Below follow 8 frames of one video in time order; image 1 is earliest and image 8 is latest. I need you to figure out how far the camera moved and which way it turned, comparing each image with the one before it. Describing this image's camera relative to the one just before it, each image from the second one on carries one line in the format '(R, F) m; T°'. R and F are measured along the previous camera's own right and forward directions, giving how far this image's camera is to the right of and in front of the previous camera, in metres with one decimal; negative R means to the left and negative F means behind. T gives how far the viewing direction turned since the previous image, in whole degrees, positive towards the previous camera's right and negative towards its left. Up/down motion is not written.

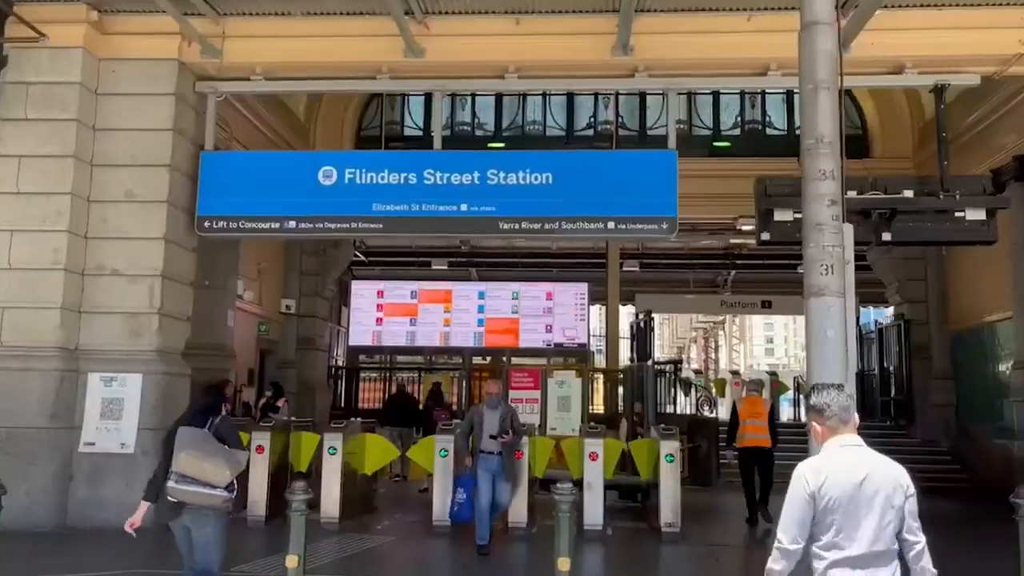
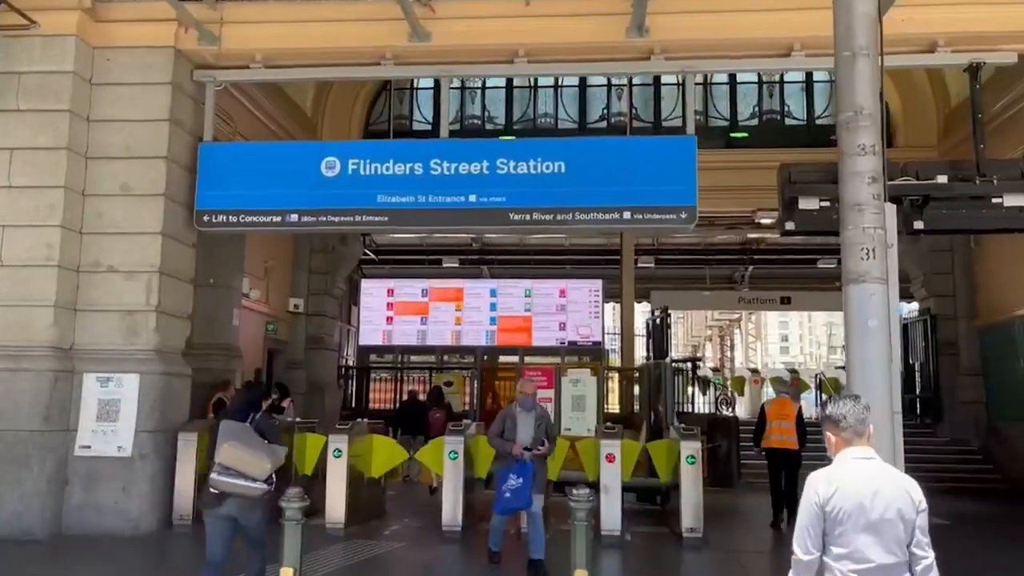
(0.0, +0.4) m; -1°
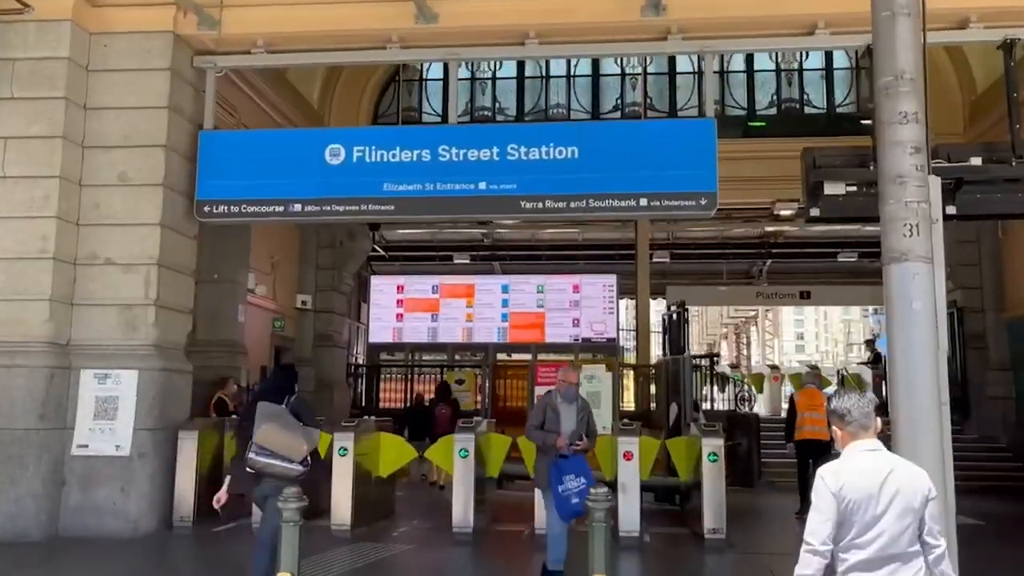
(0.0, +0.3) m; -1°
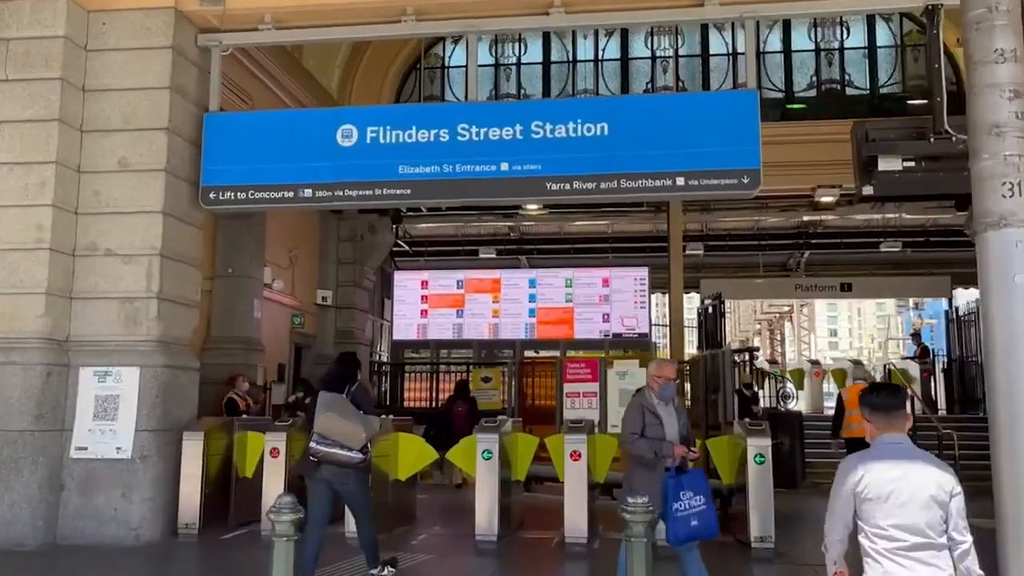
(0.0, +0.6) m; -2°
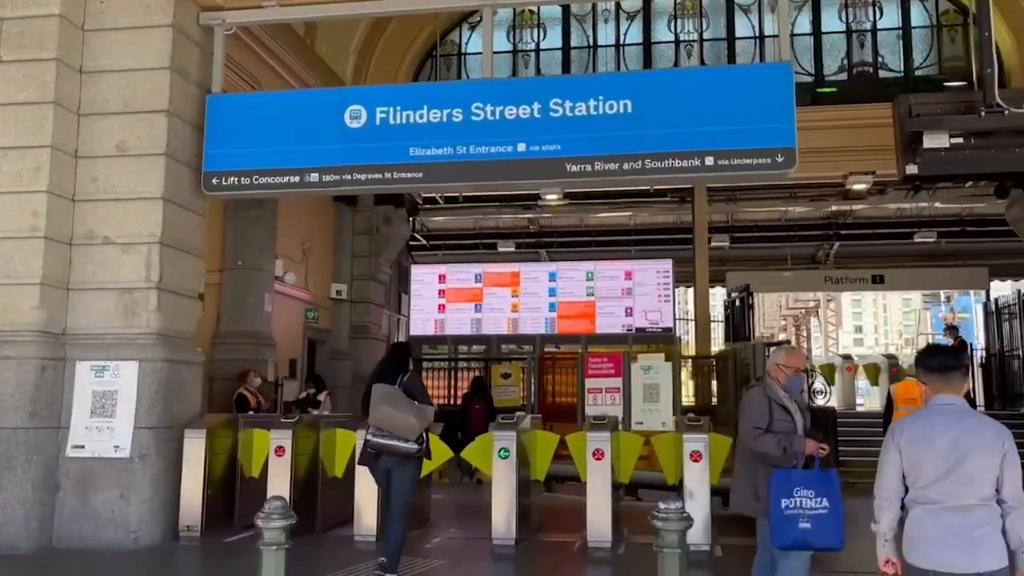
(0.0, +0.4) m; -1°
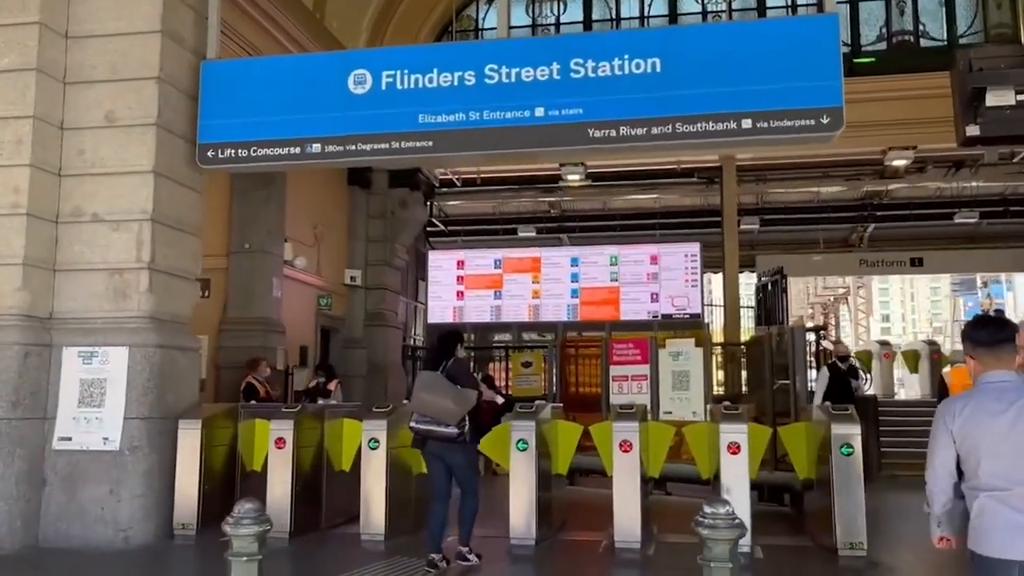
(0.0, +0.6) m; -1°
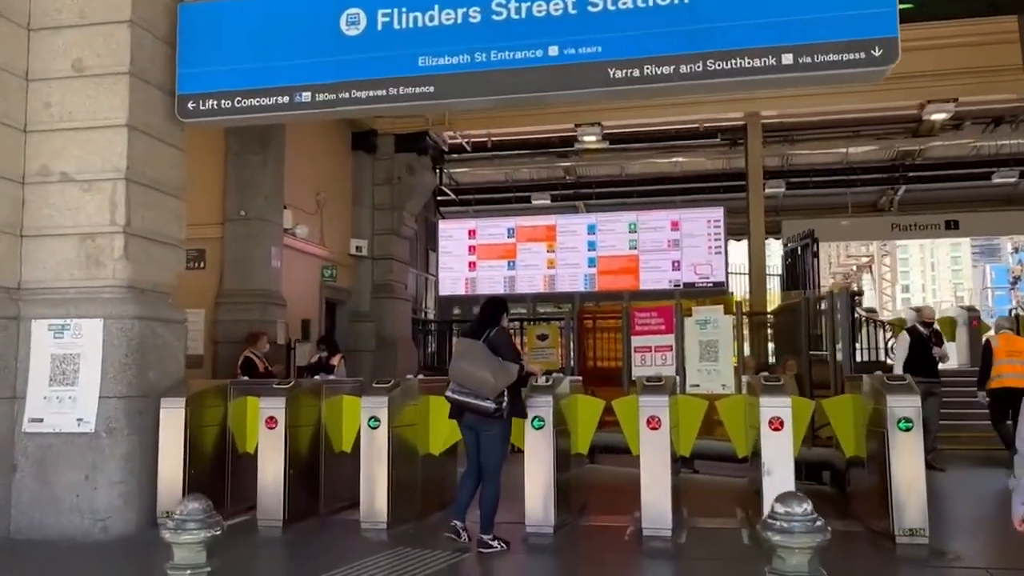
(0.0, +0.7) m; -1°
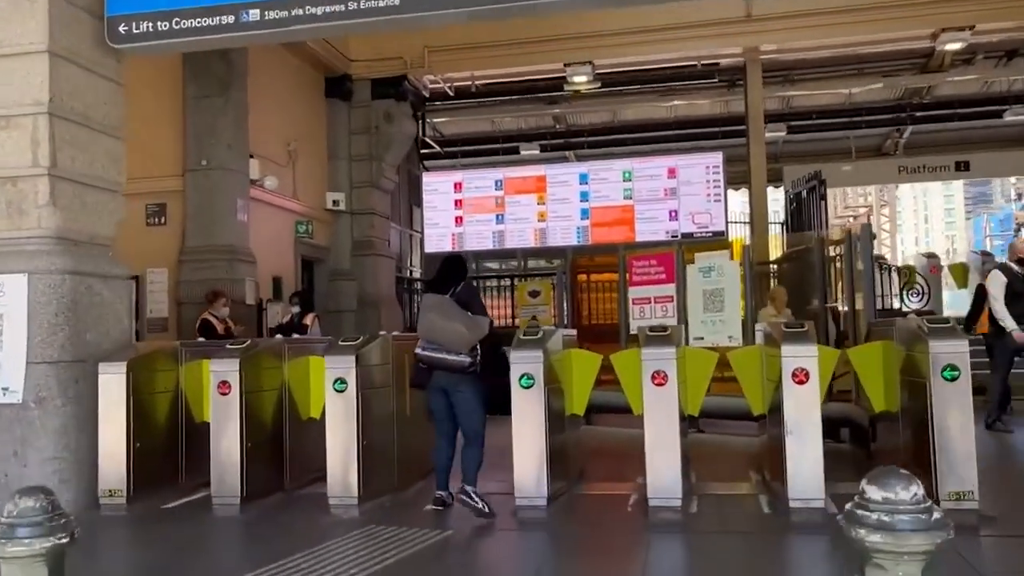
(+0.1, +0.7) m; 0°
